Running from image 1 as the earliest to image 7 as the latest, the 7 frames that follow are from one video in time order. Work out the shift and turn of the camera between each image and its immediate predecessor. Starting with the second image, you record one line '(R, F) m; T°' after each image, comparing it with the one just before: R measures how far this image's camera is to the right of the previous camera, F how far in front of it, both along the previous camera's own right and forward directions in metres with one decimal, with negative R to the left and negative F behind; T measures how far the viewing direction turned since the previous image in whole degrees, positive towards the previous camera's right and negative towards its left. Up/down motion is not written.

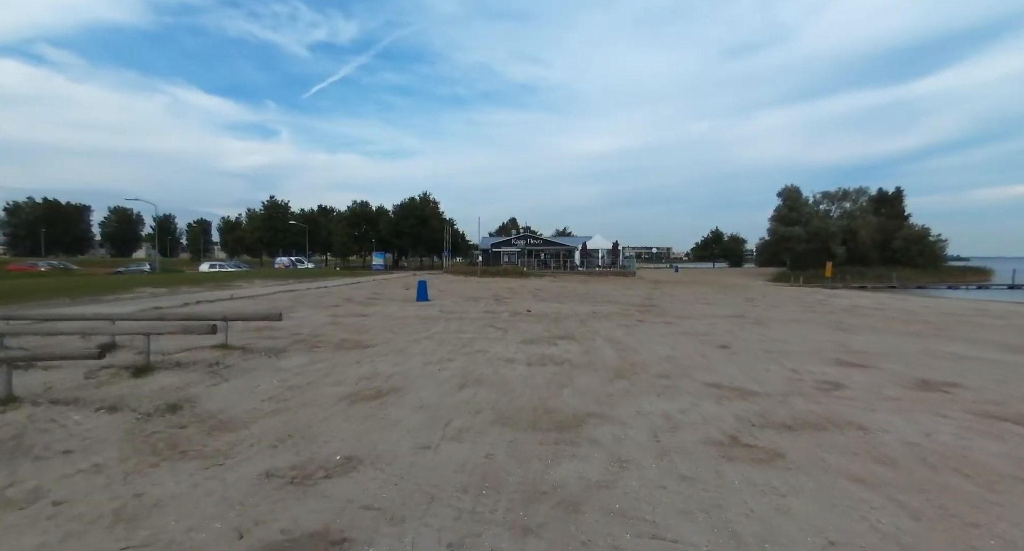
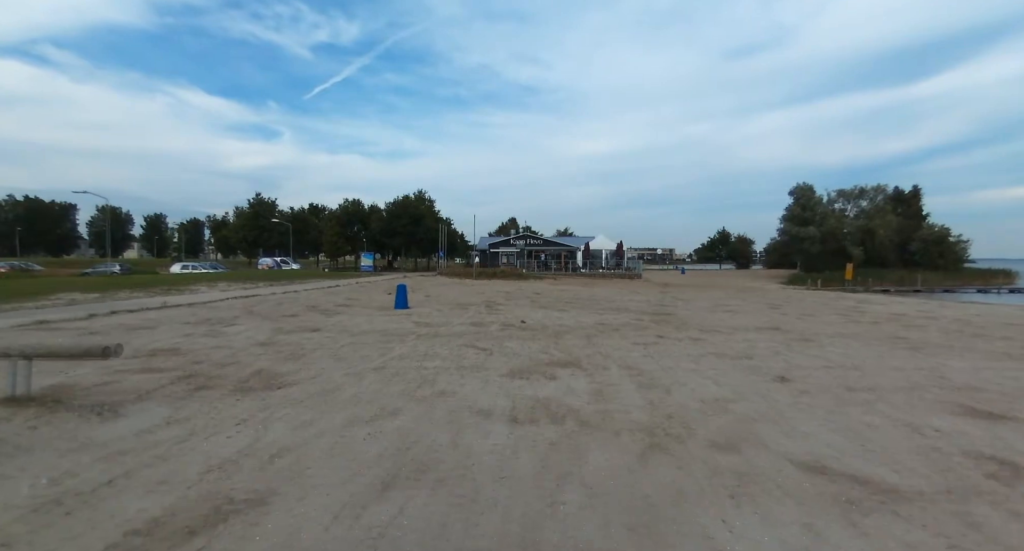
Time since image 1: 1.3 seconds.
(+0.3, +2.5) m; 0°
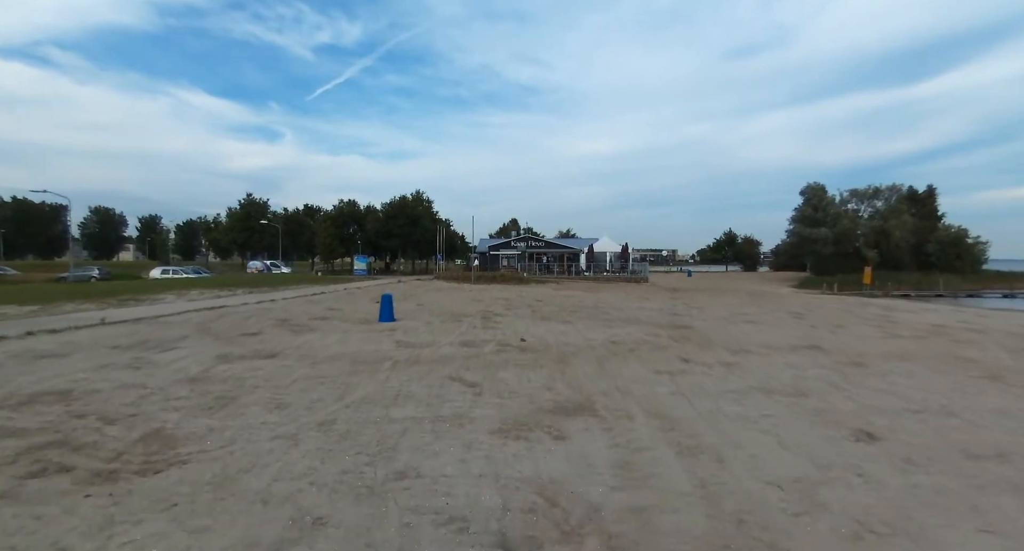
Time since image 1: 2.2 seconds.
(+0.1, +1.8) m; 0°
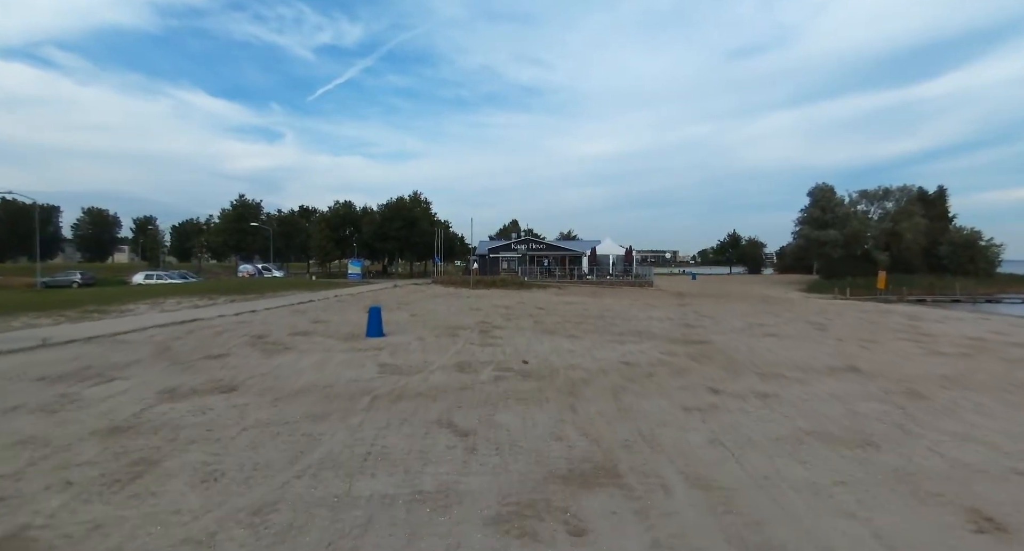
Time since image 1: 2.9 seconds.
(0.0, +1.3) m; 0°
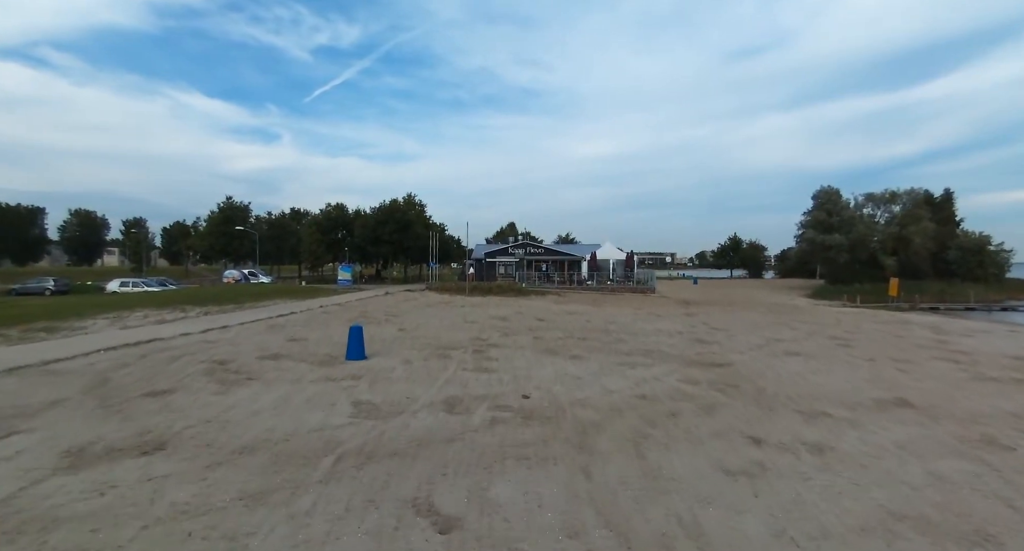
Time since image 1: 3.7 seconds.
(0.0, +1.4) m; 0°
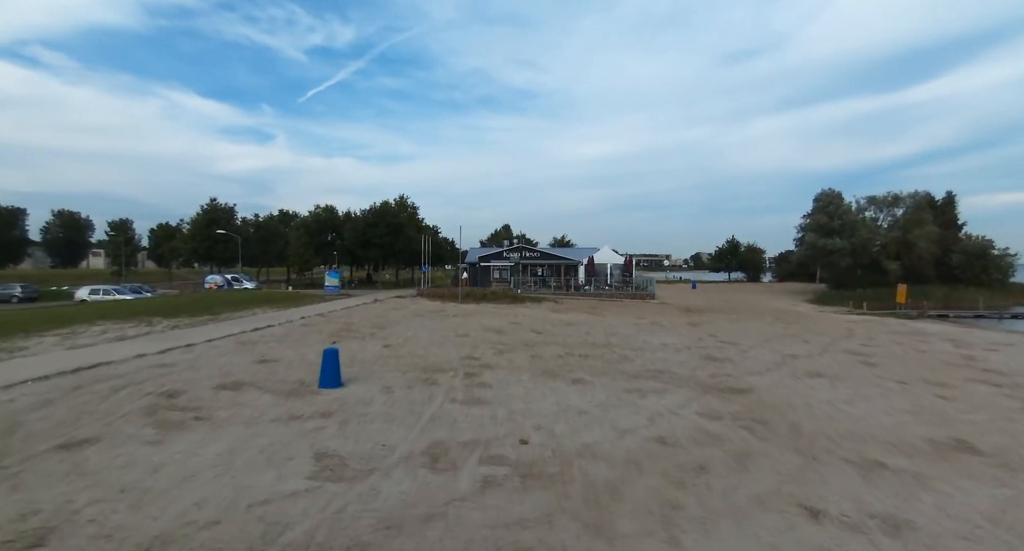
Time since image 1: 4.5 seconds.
(0.0, +1.3) m; +1°
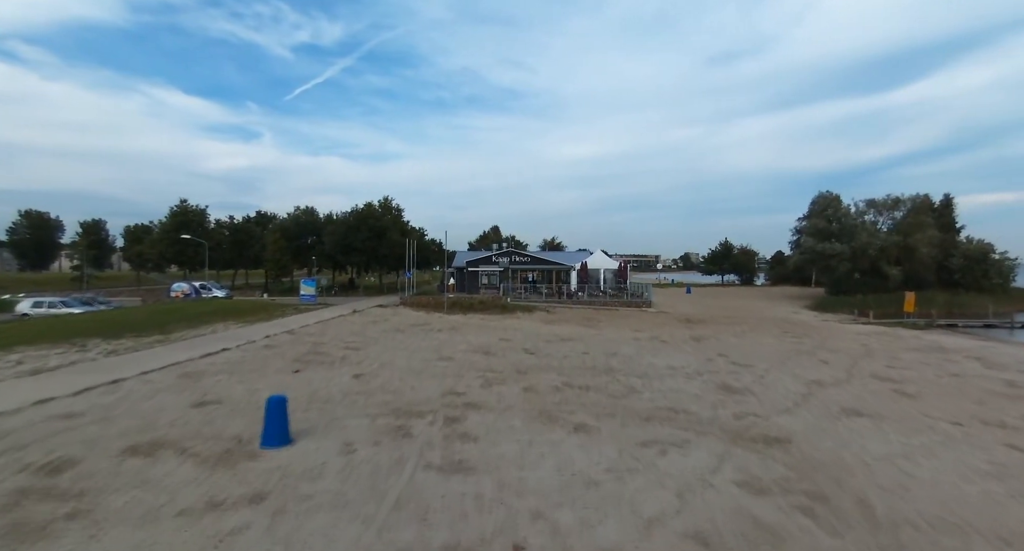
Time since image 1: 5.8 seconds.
(0.0, +2.0) m; +1°
